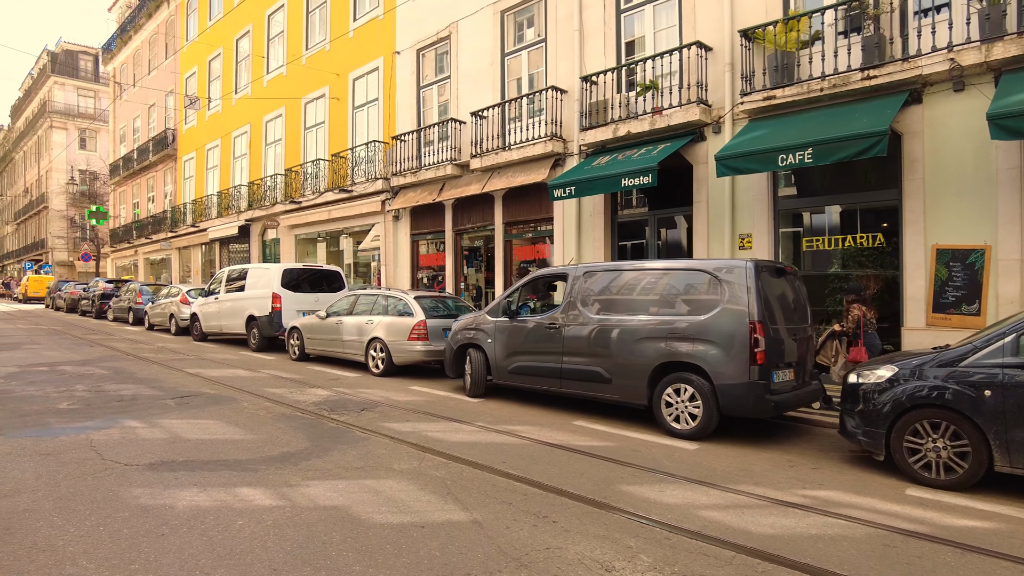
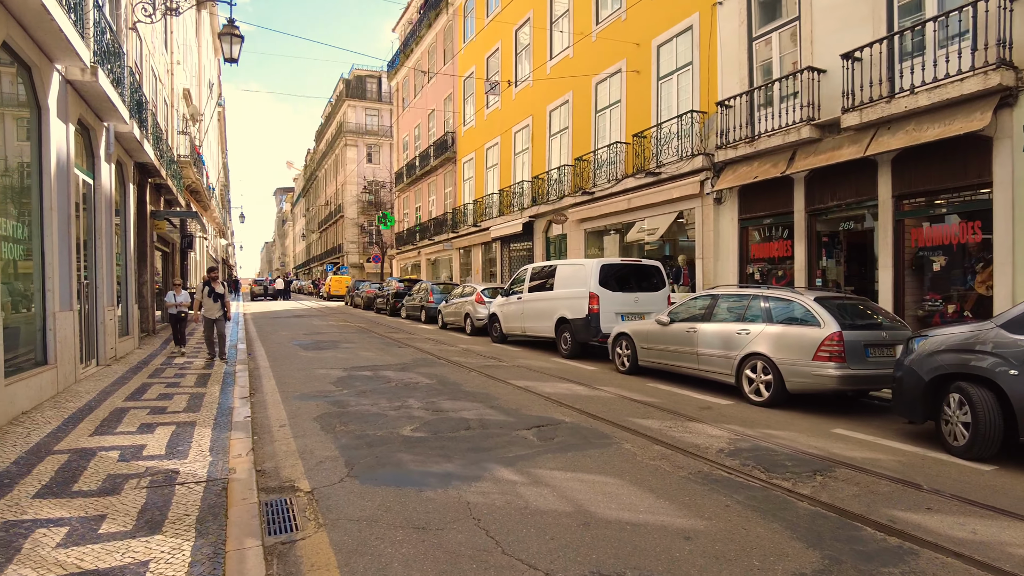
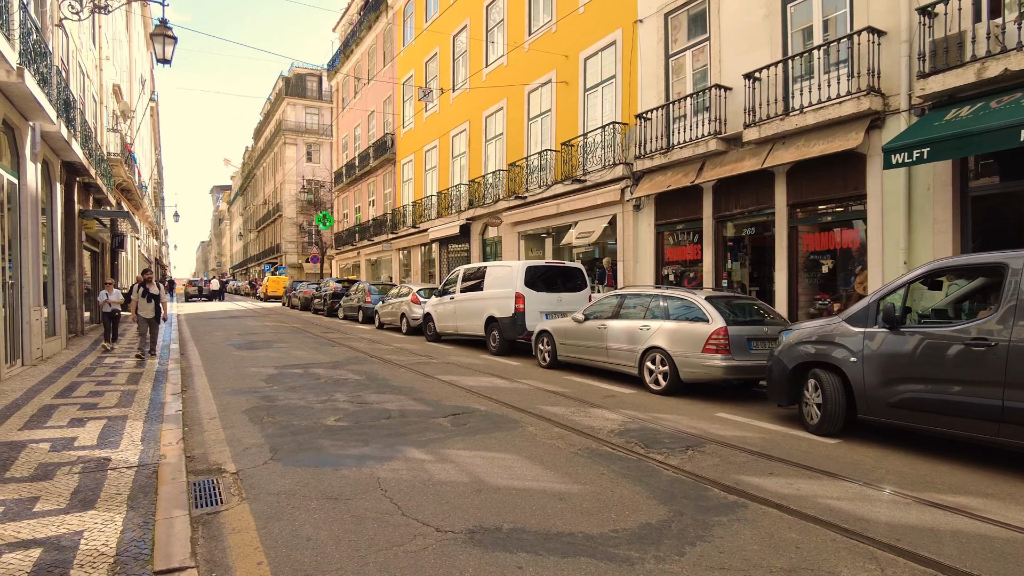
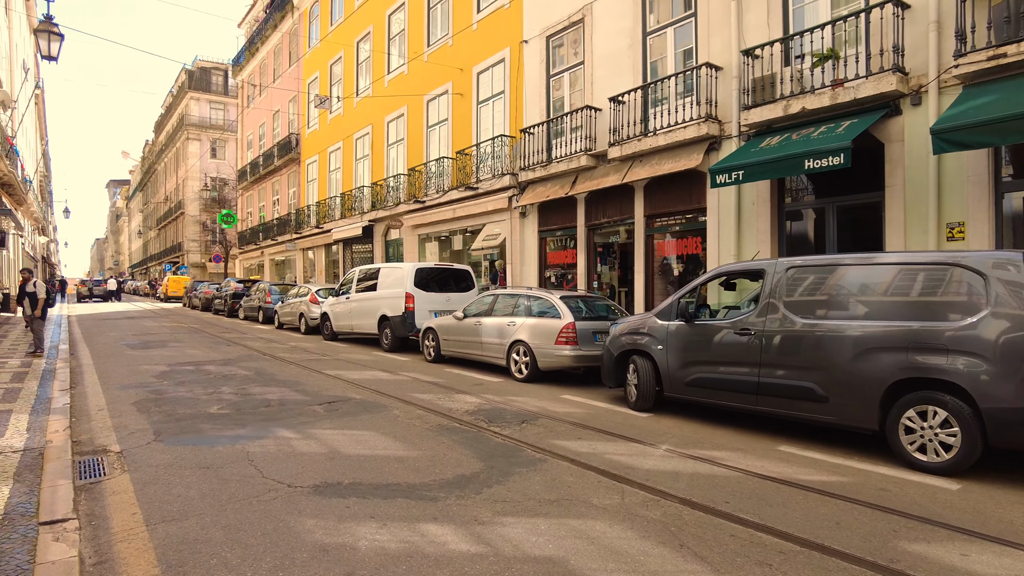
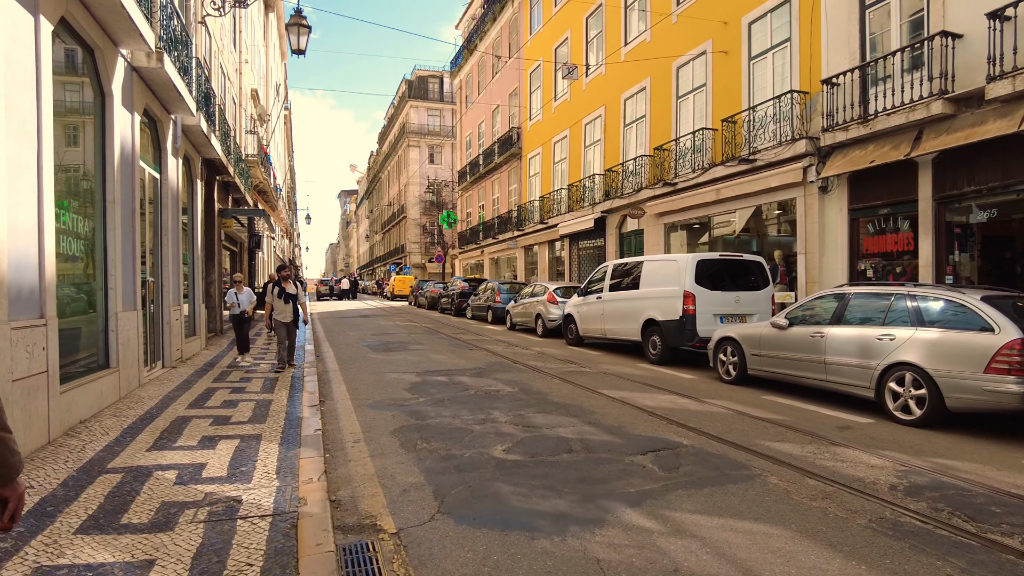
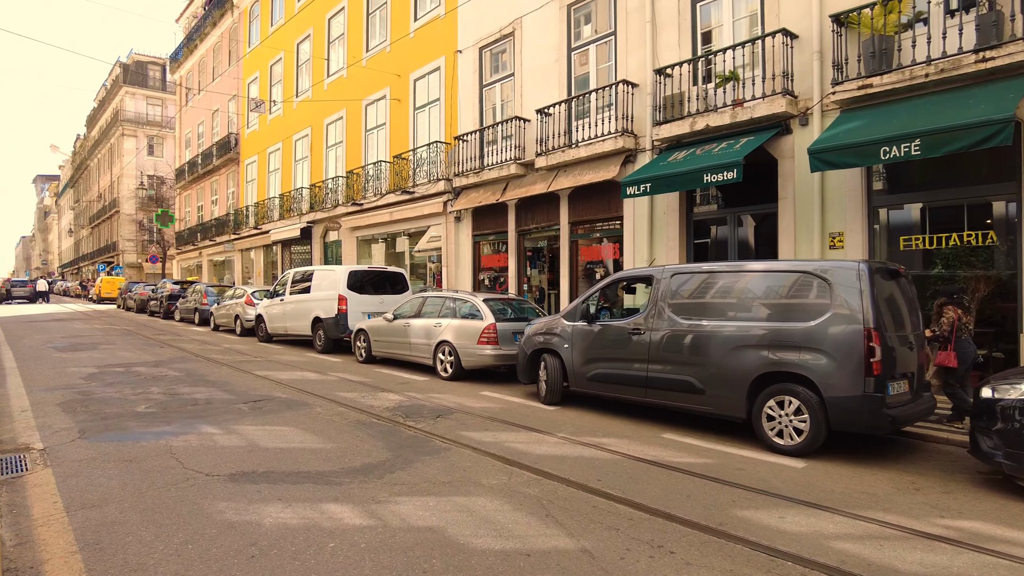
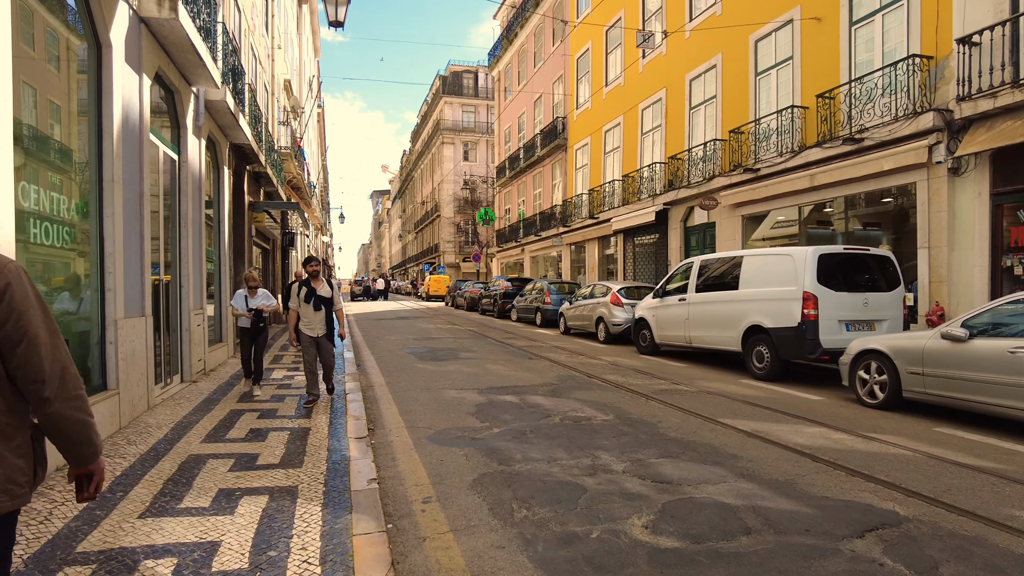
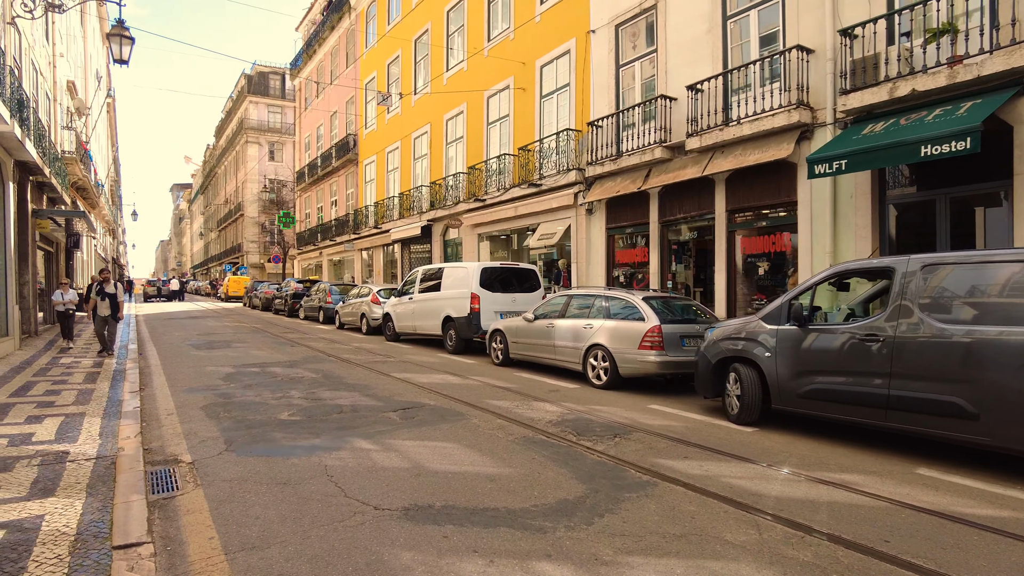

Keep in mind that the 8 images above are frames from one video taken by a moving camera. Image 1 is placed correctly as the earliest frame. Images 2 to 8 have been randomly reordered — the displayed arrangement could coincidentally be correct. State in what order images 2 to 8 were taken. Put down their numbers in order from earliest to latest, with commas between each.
6, 4, 8, 3, 2, 5, 7
